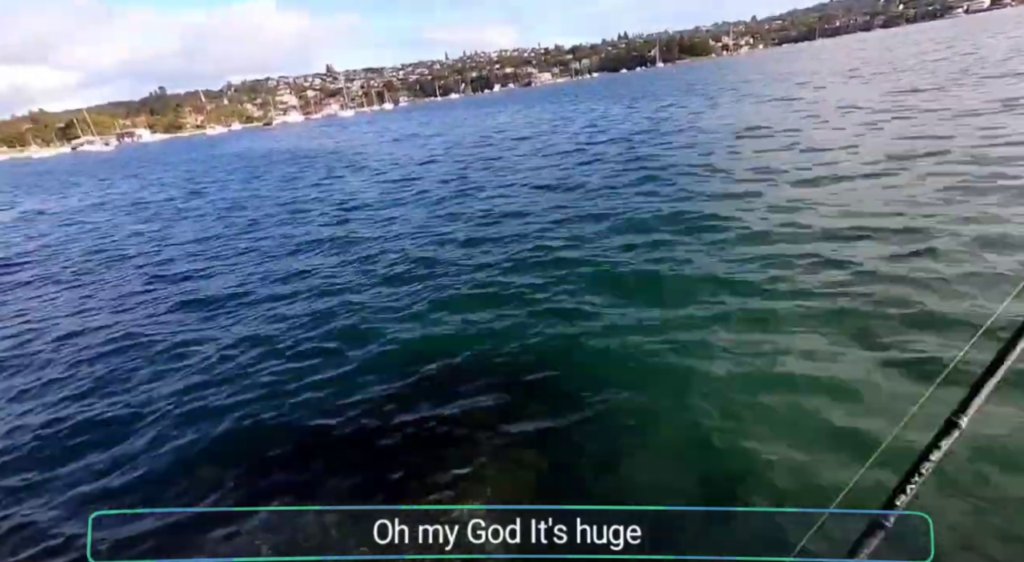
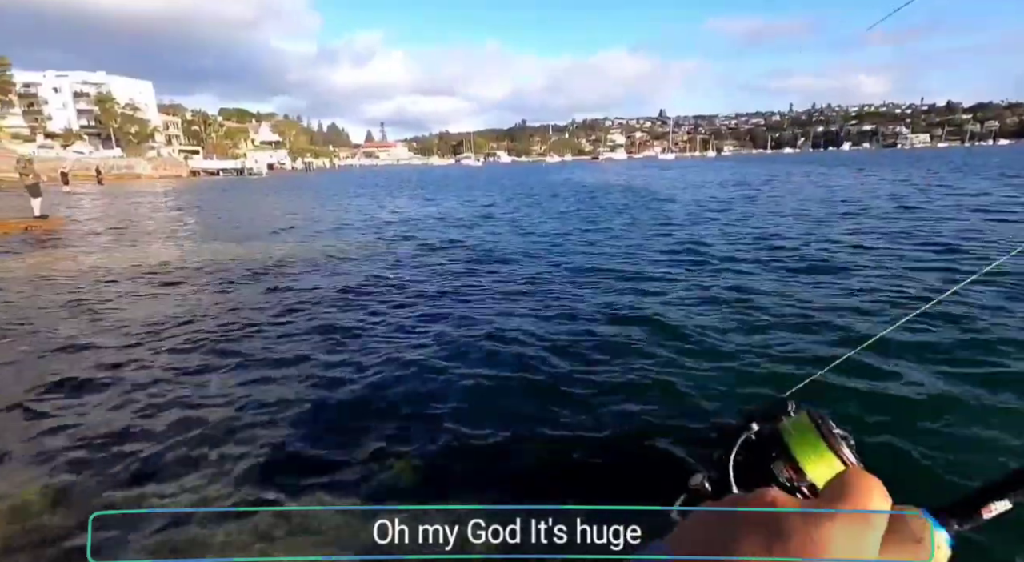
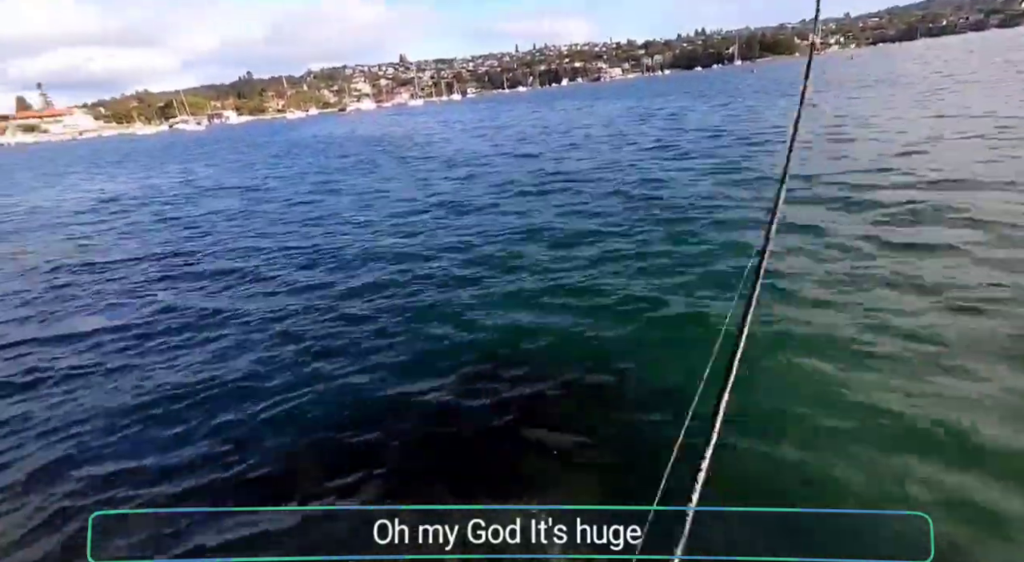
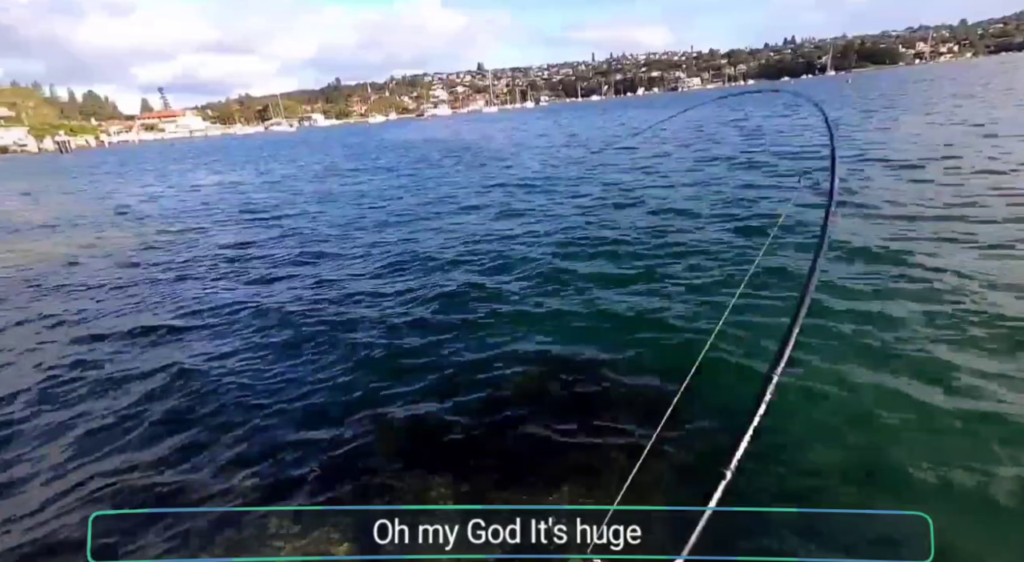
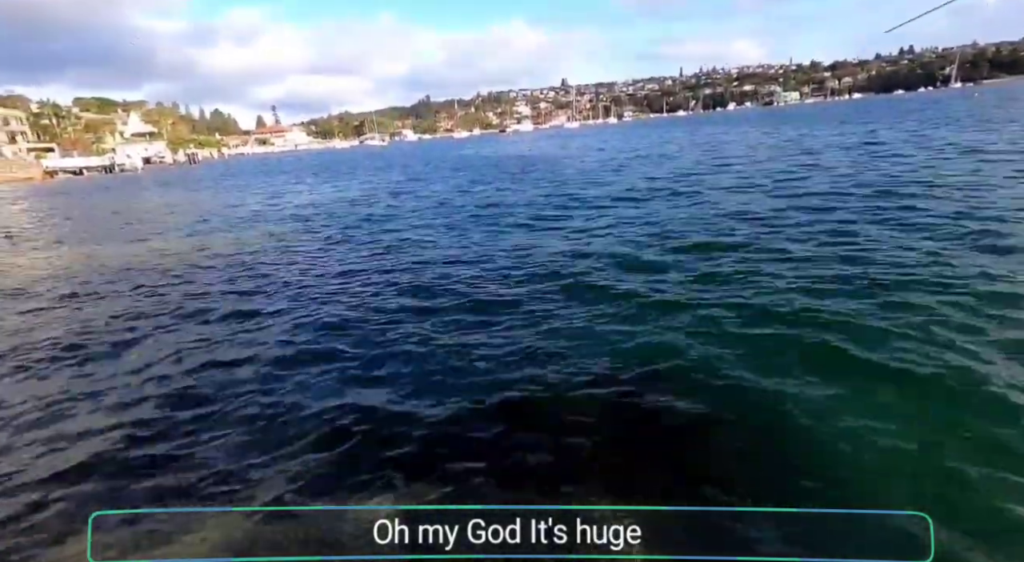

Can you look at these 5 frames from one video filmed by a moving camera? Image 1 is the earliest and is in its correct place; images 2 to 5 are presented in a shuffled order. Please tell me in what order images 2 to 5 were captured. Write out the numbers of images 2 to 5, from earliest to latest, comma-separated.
3, 4, 5, 2
